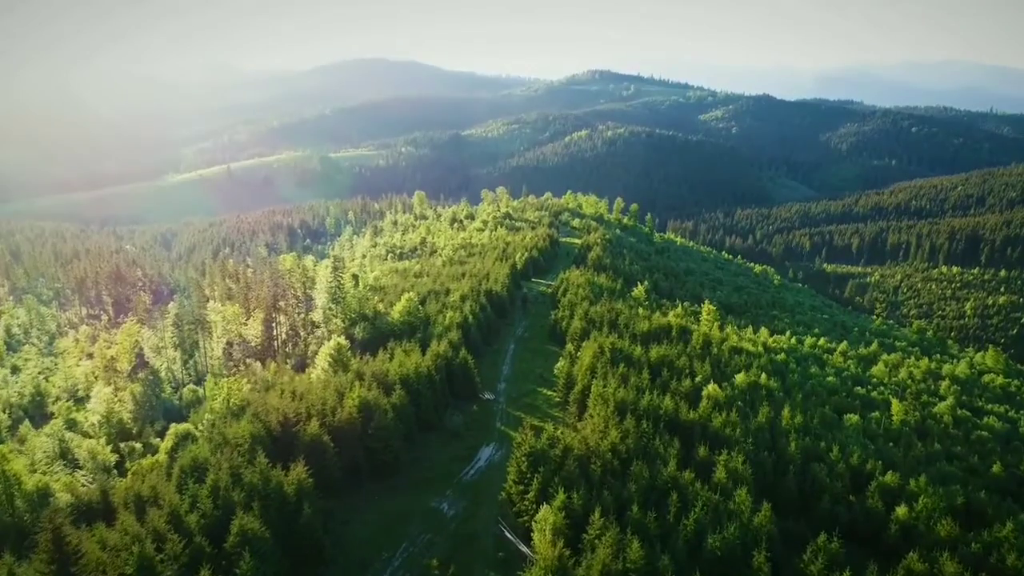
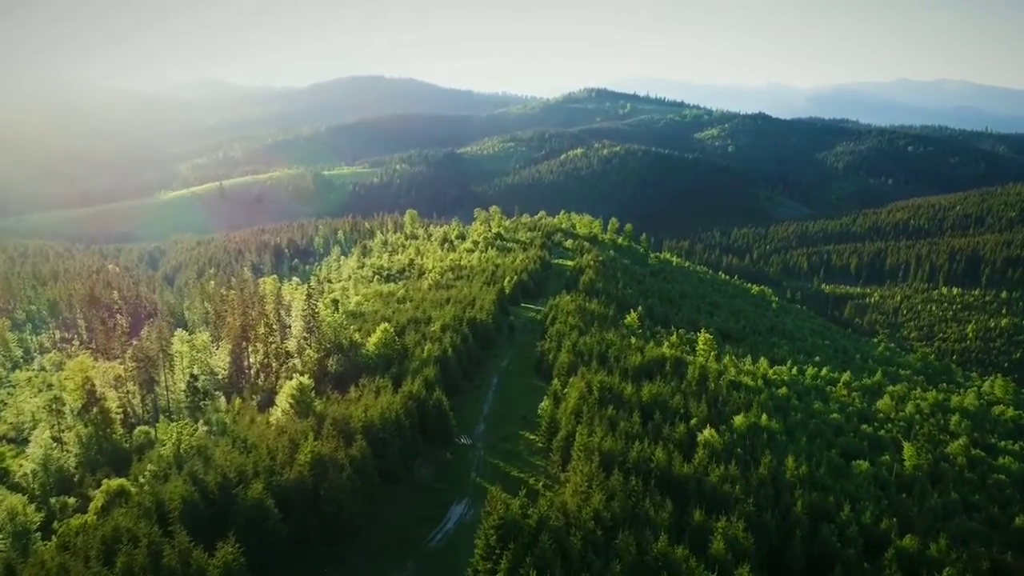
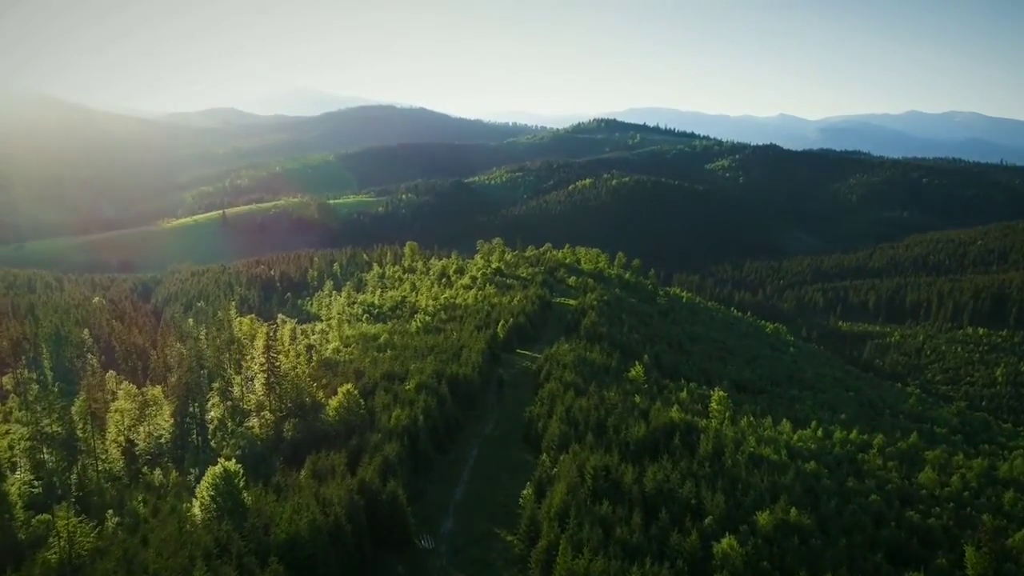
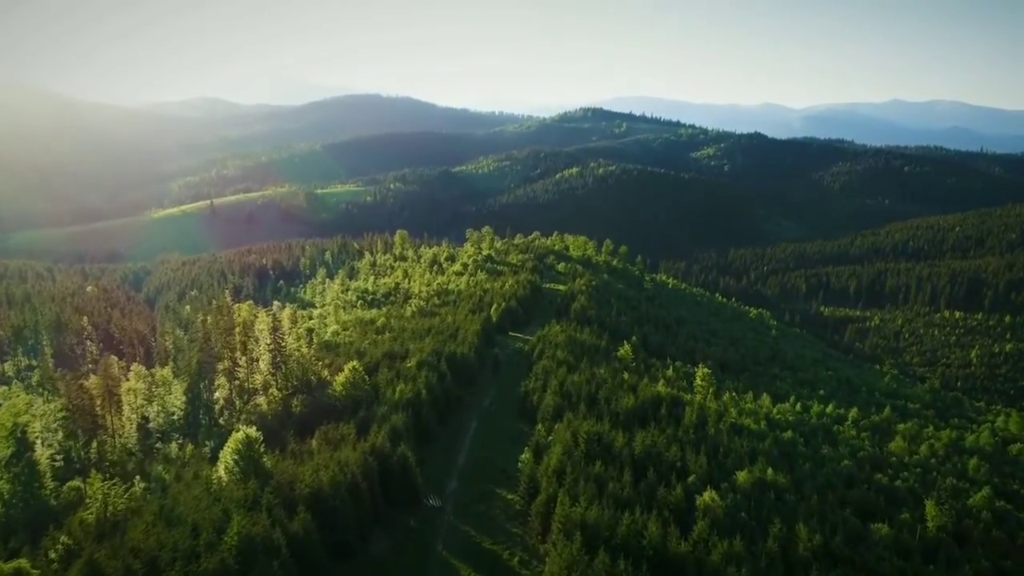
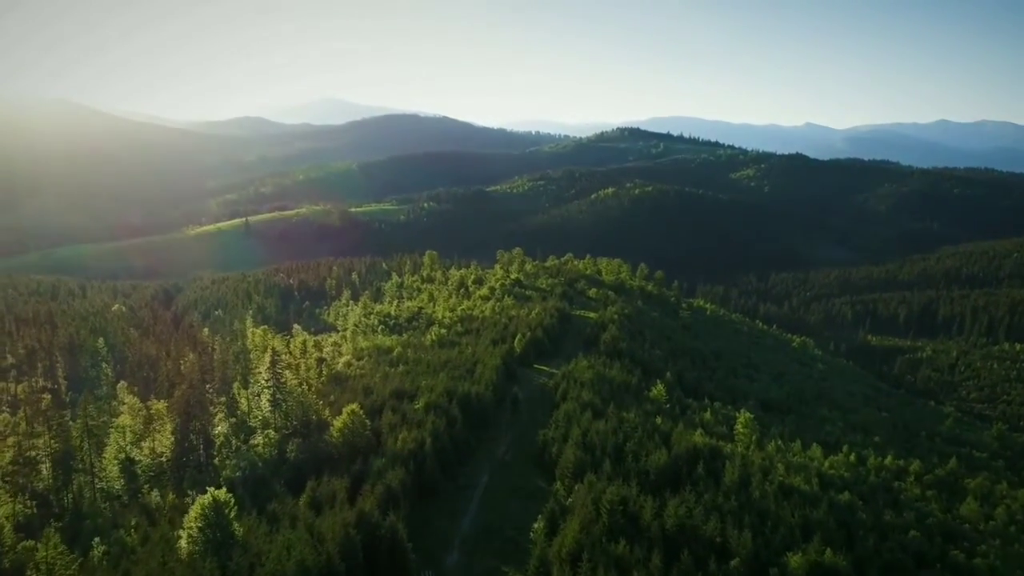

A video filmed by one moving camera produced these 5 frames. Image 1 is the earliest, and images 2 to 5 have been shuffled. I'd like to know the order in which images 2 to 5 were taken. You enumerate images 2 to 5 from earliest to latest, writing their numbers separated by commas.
2, 4, 3, 5
